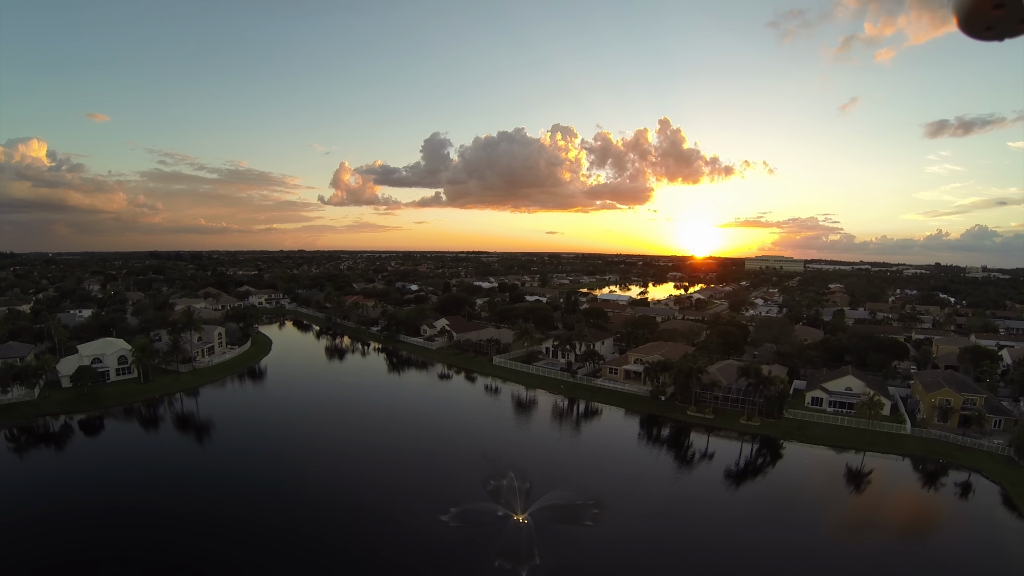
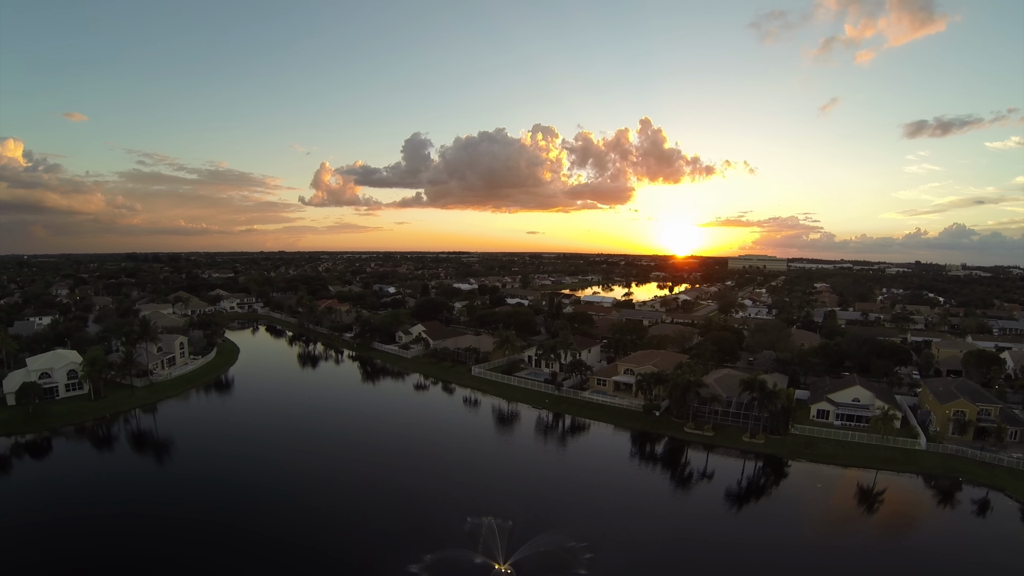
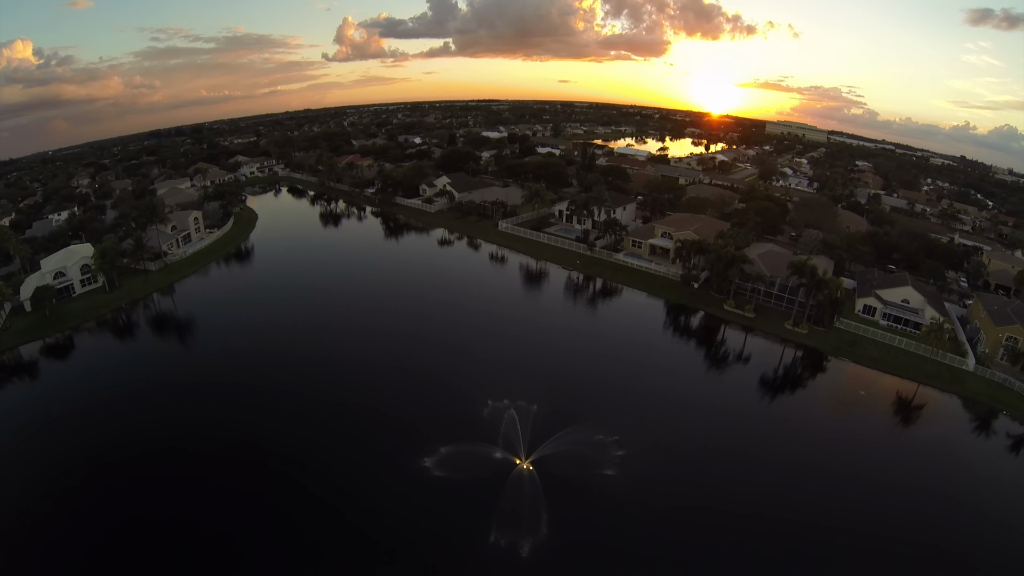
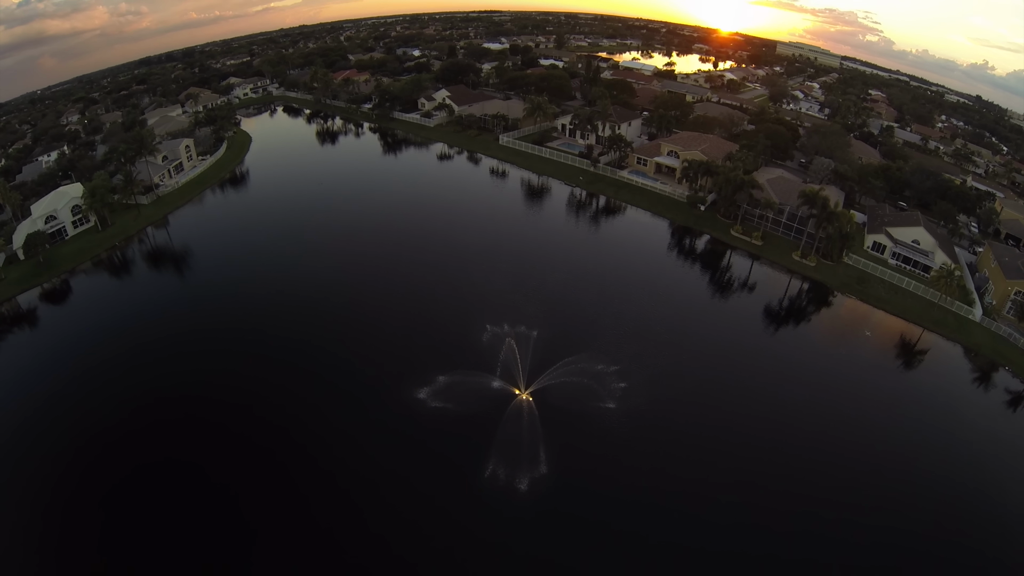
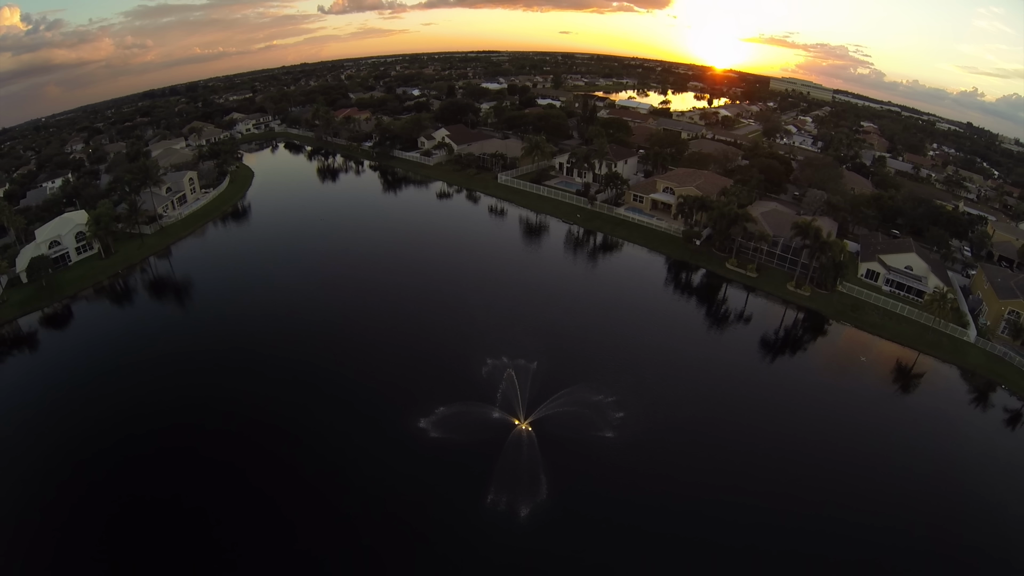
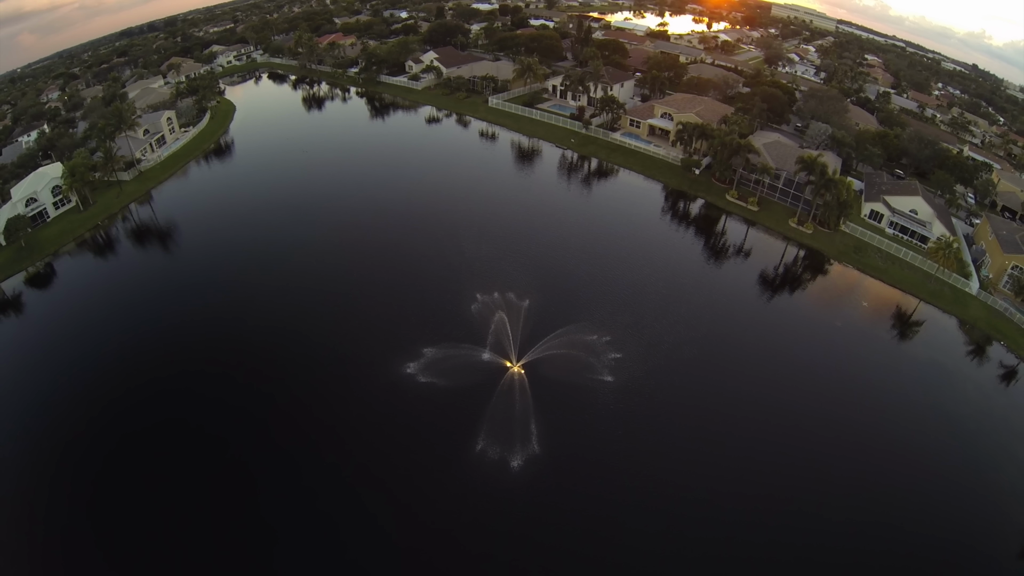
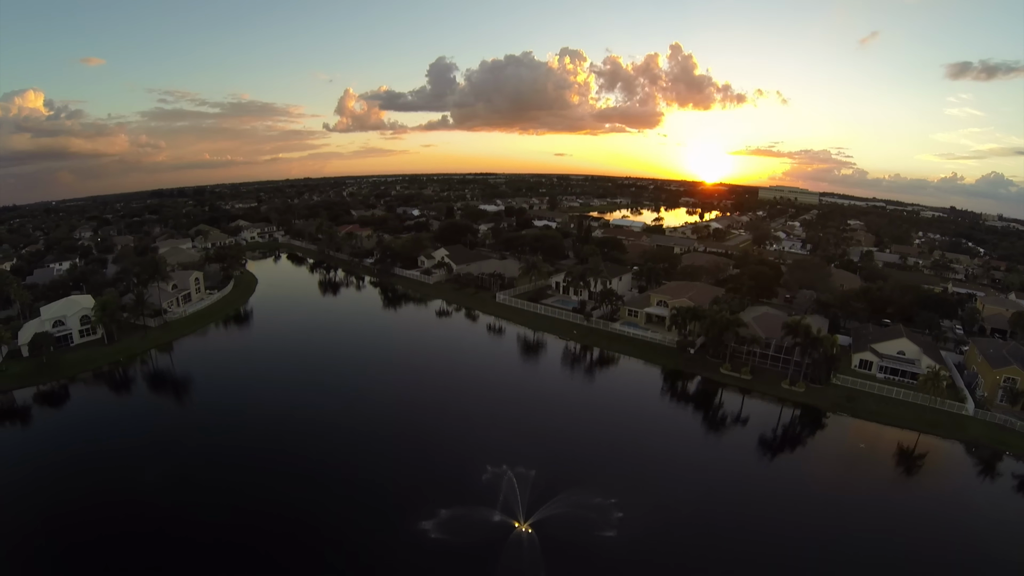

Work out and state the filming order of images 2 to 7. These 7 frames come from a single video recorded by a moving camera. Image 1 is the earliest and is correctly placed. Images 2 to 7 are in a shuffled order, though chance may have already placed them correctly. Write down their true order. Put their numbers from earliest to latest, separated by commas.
2, 7, 3, 5, 4, 6
